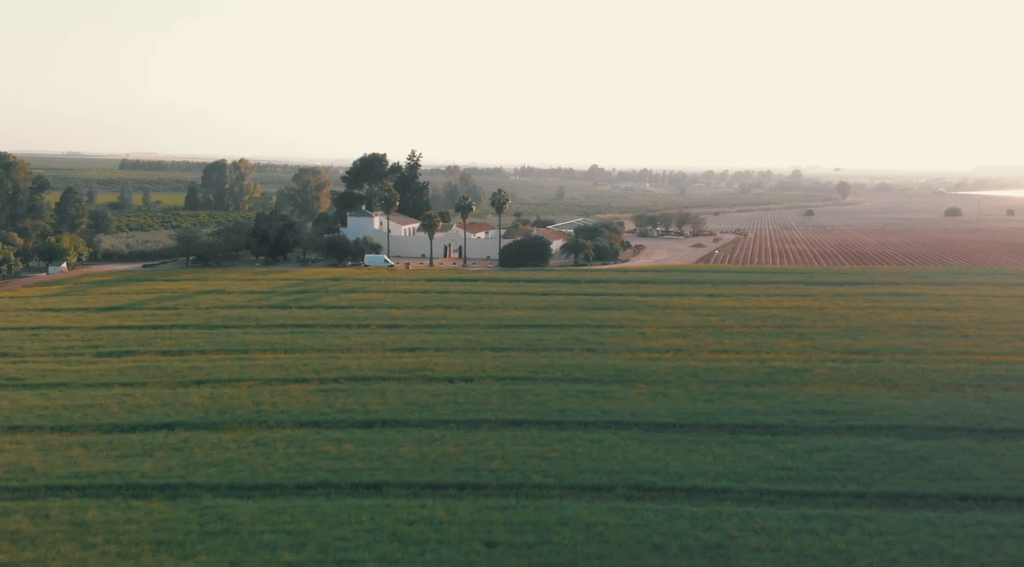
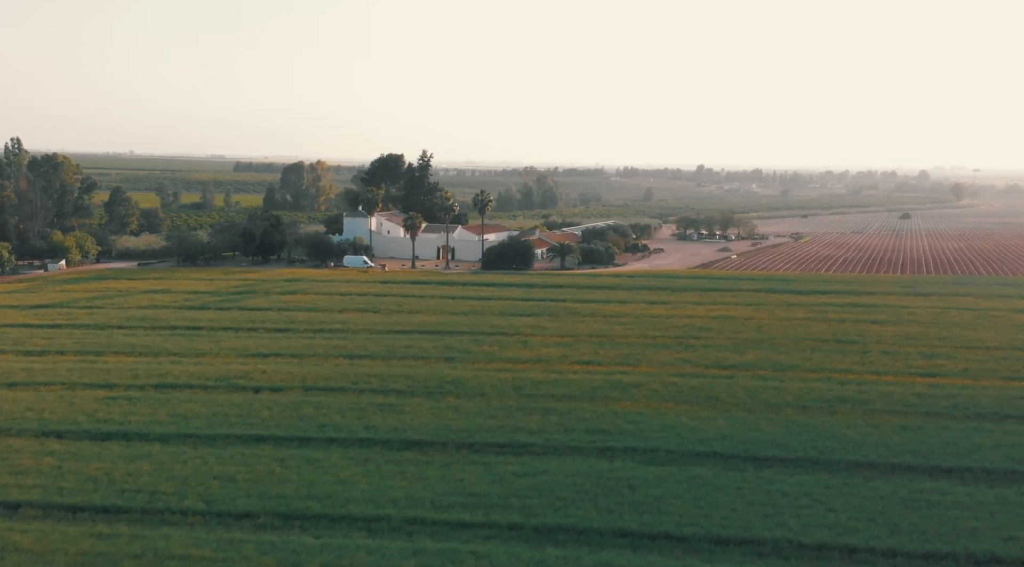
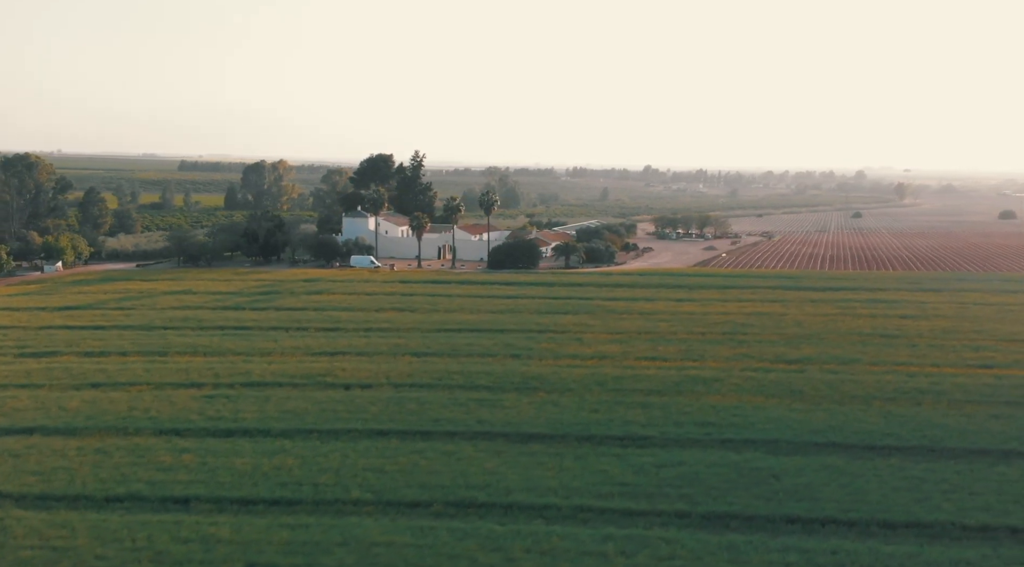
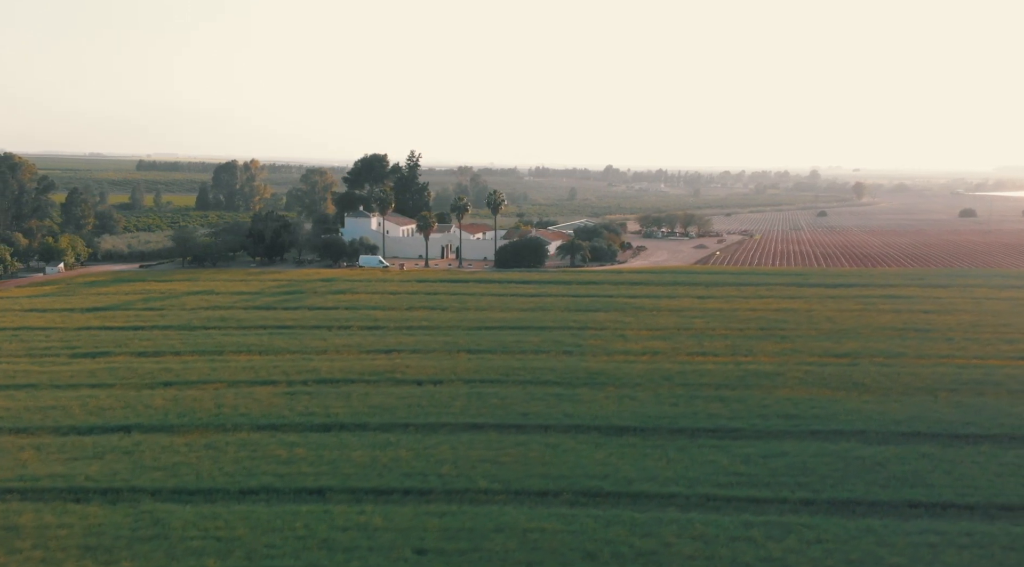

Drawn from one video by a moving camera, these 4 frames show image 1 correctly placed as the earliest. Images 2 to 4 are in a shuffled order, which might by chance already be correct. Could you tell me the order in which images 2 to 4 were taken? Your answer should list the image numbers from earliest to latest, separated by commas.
4, 3, 2
